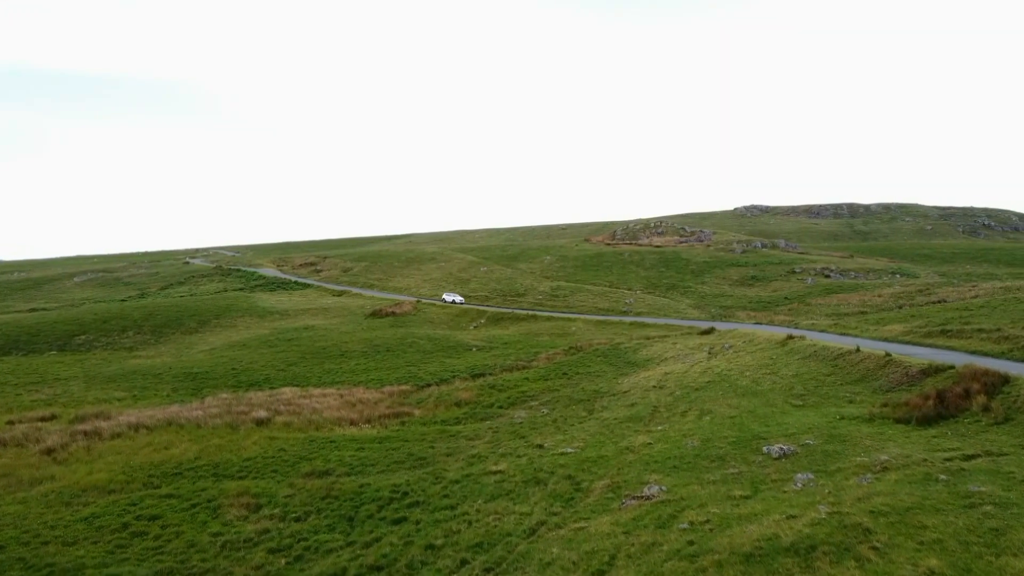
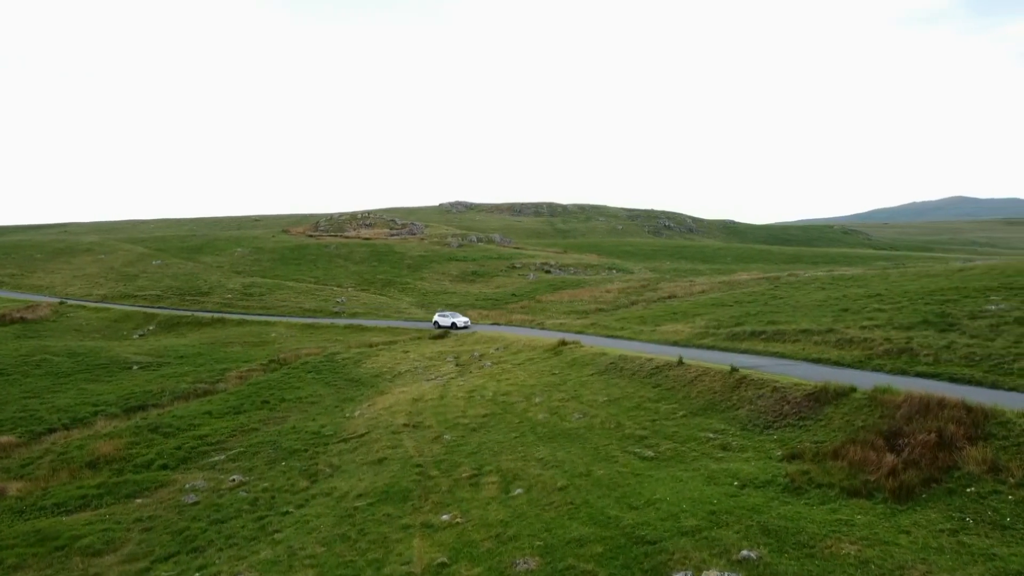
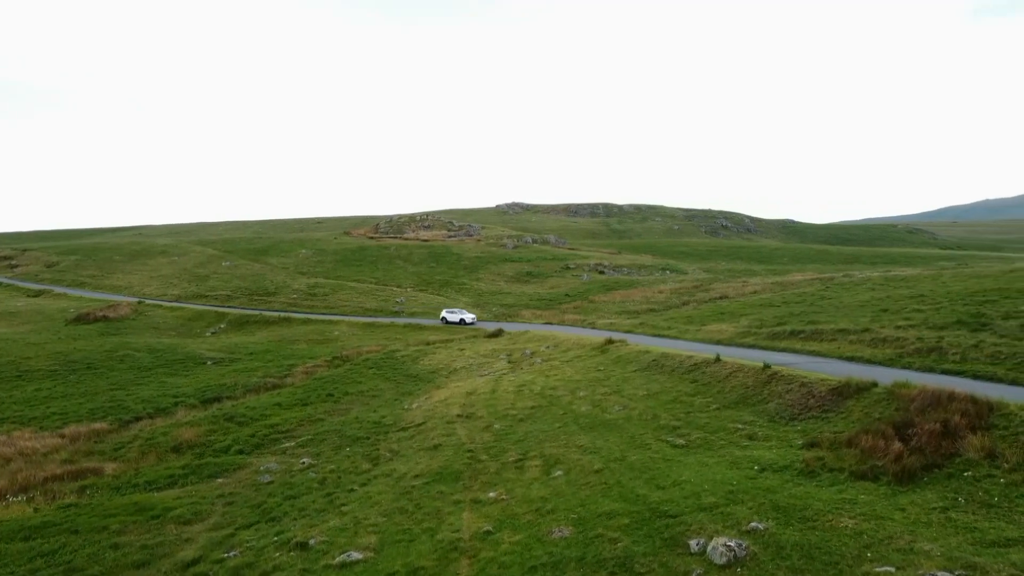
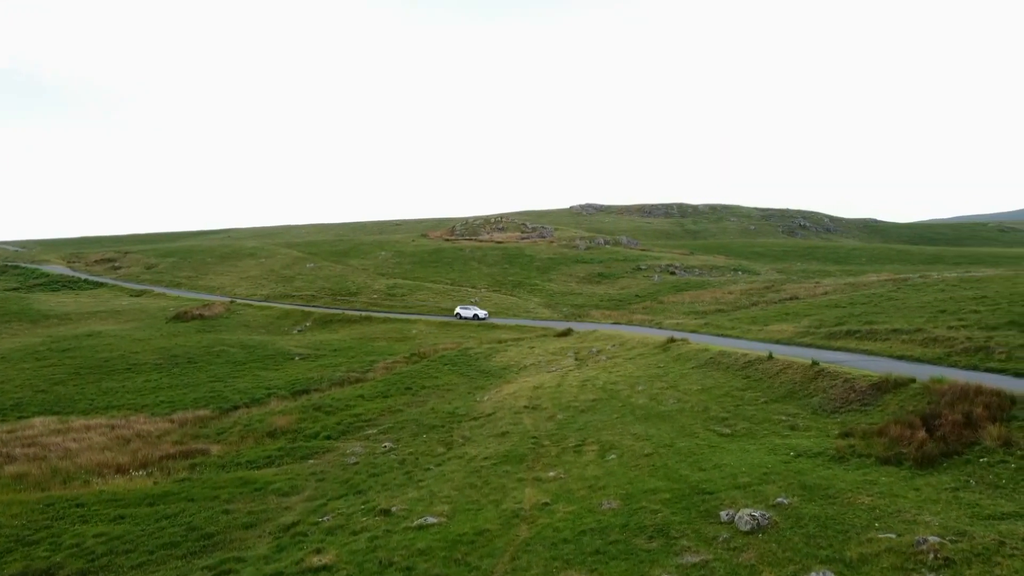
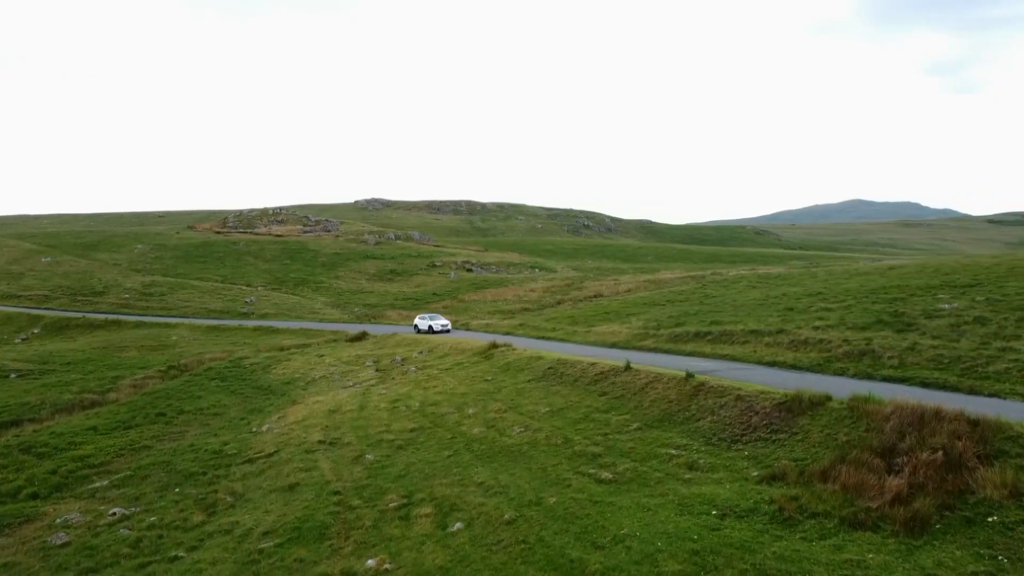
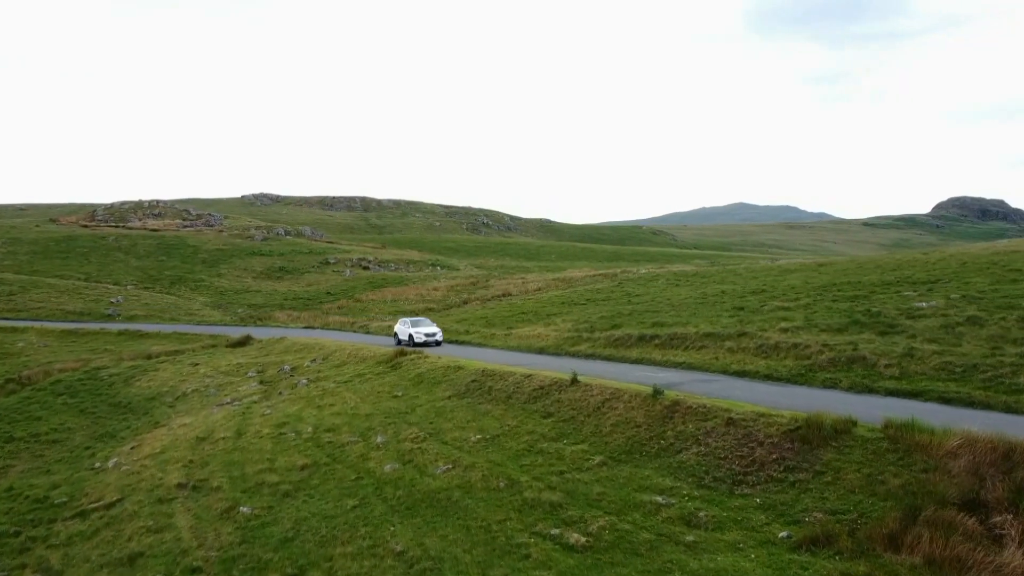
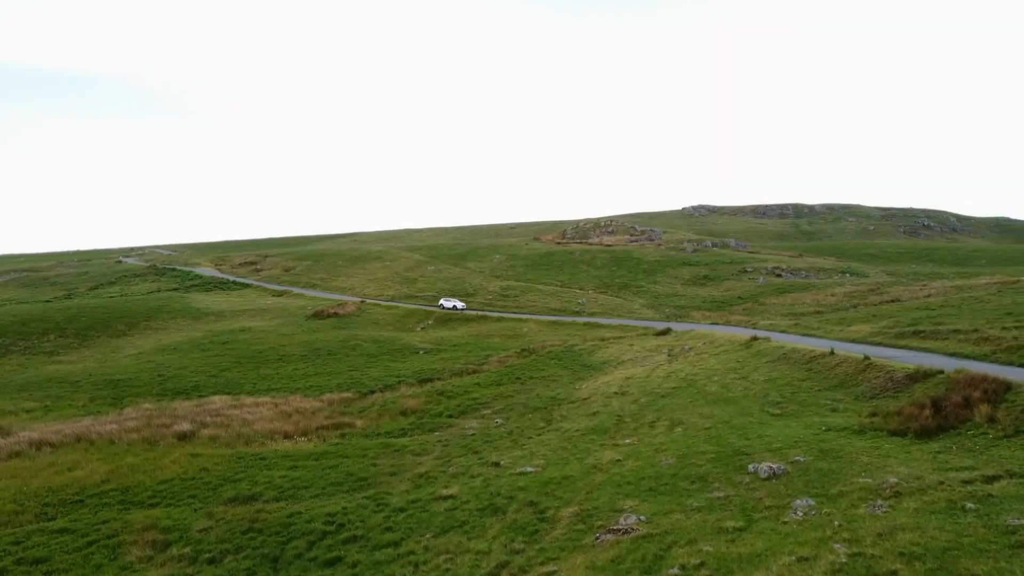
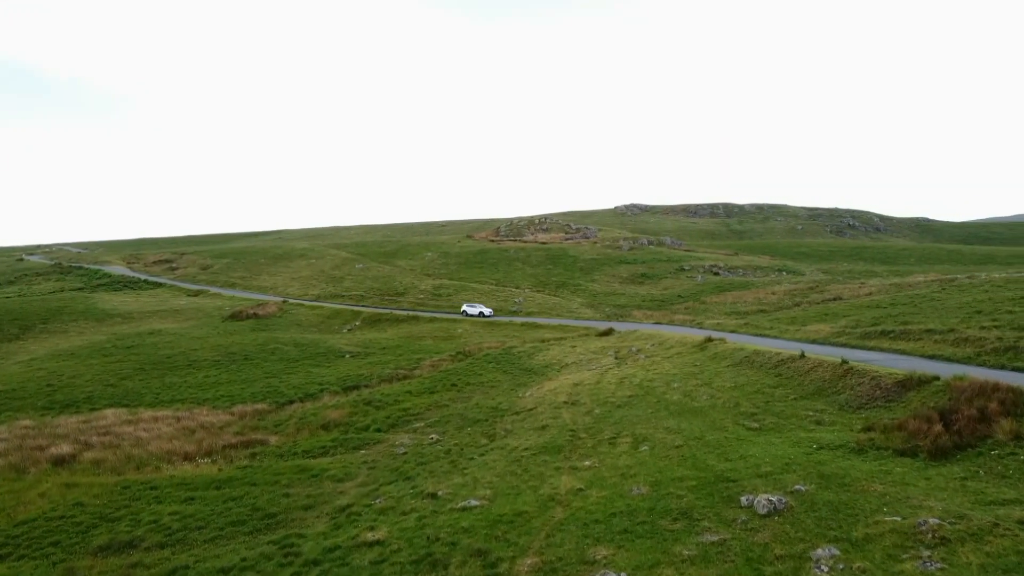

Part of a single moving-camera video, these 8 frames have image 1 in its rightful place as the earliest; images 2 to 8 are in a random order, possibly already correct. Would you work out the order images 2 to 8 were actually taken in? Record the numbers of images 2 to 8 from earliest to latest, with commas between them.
7, 8, 4, 3, 2, 5, 6
